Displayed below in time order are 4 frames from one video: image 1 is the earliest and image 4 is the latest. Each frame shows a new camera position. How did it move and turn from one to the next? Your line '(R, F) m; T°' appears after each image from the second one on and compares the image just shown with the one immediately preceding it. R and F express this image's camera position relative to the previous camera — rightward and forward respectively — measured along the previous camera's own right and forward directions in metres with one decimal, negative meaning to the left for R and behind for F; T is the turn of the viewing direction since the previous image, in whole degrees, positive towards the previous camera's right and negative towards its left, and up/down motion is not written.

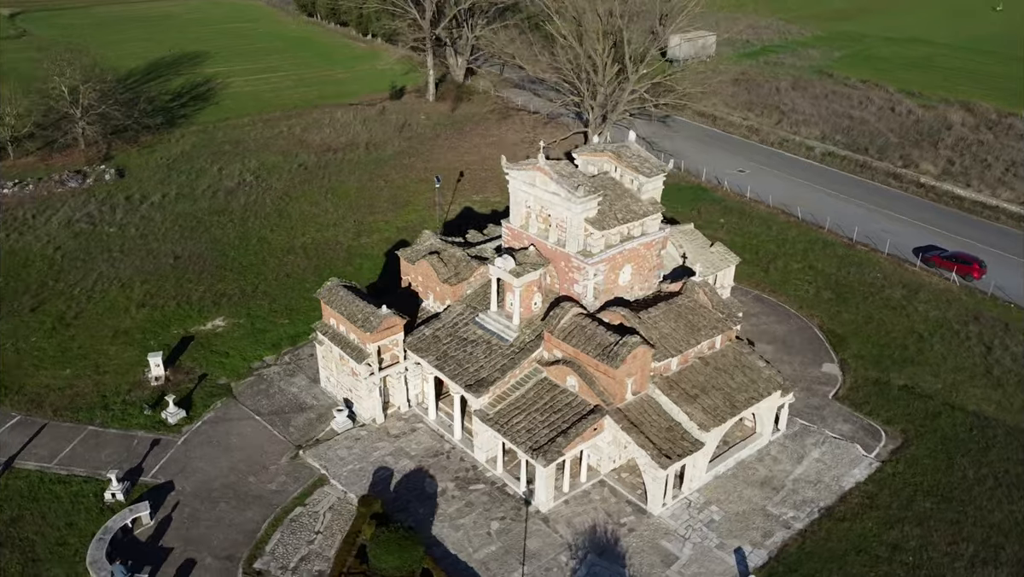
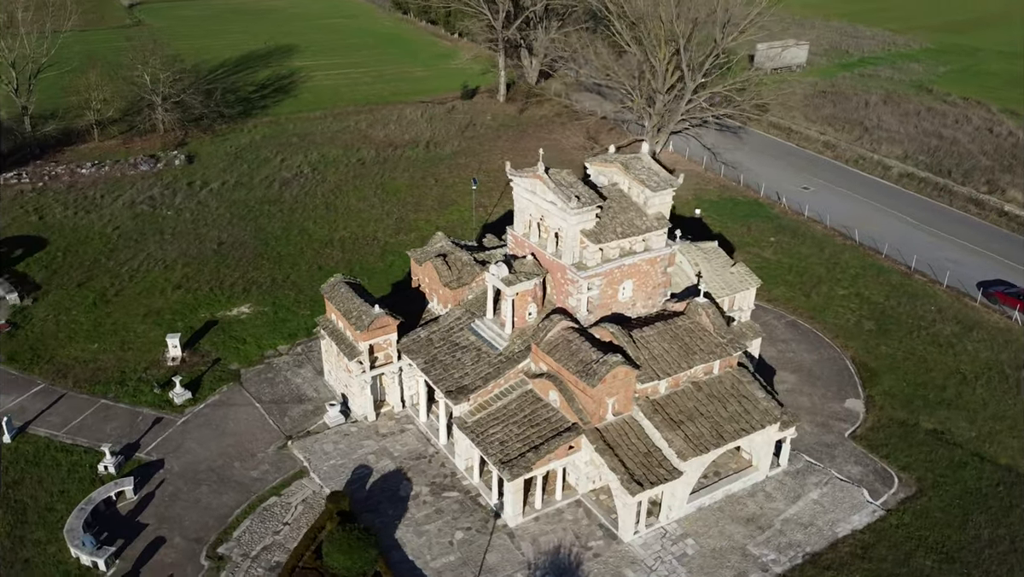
(+4.0, +0.7) m; -7°
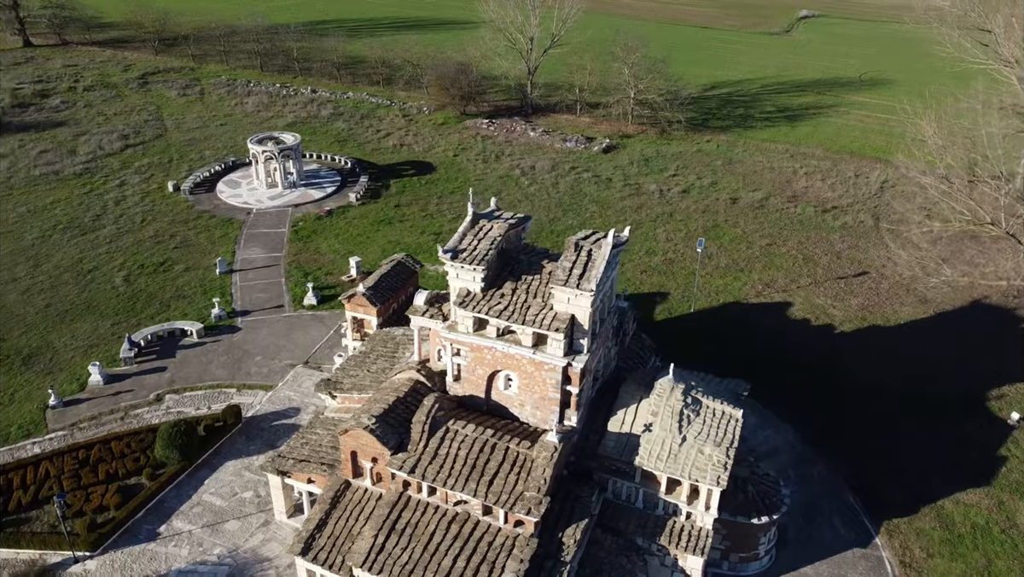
(+21.6, +13.0) m; -47°
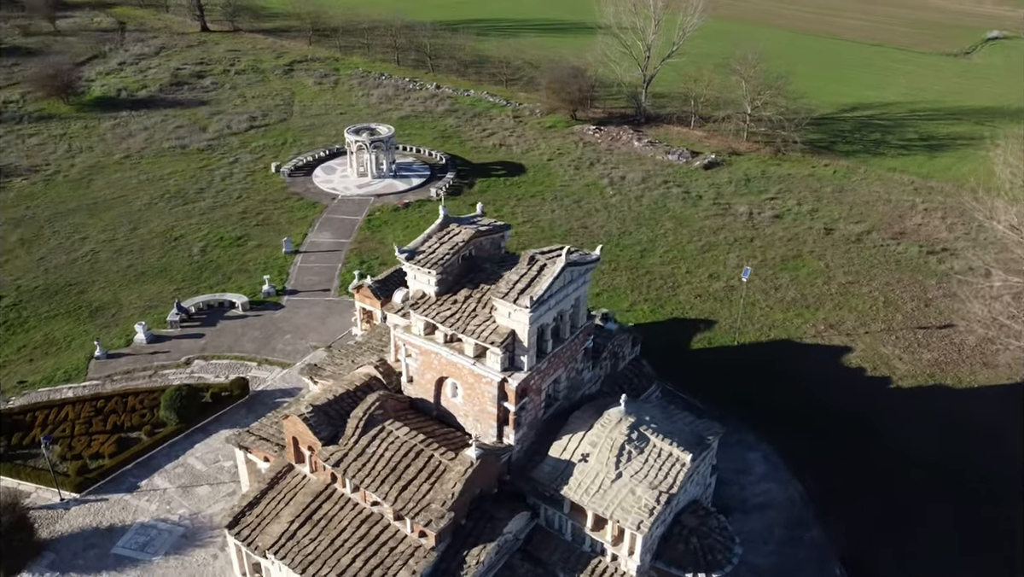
(+6.4, +1.3) m; -12°
